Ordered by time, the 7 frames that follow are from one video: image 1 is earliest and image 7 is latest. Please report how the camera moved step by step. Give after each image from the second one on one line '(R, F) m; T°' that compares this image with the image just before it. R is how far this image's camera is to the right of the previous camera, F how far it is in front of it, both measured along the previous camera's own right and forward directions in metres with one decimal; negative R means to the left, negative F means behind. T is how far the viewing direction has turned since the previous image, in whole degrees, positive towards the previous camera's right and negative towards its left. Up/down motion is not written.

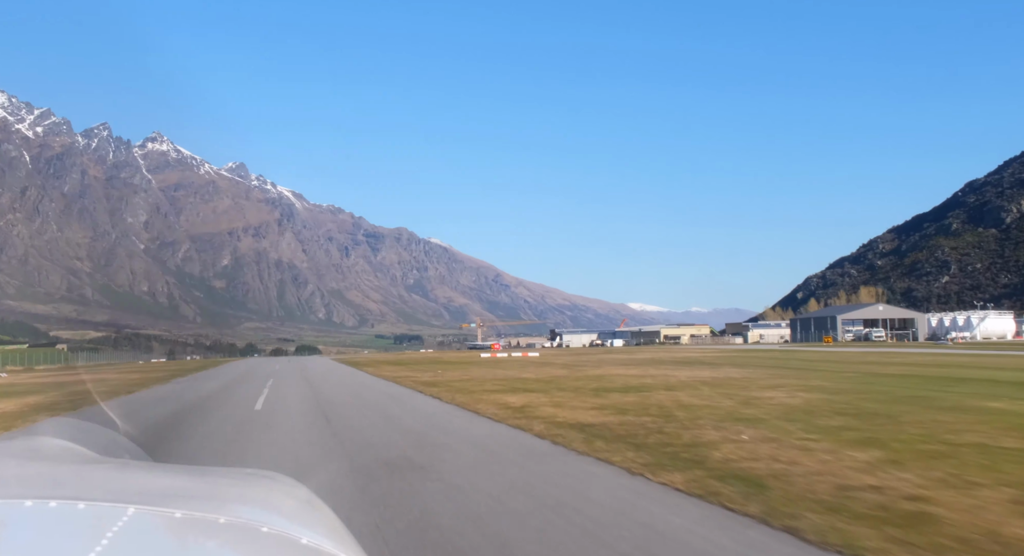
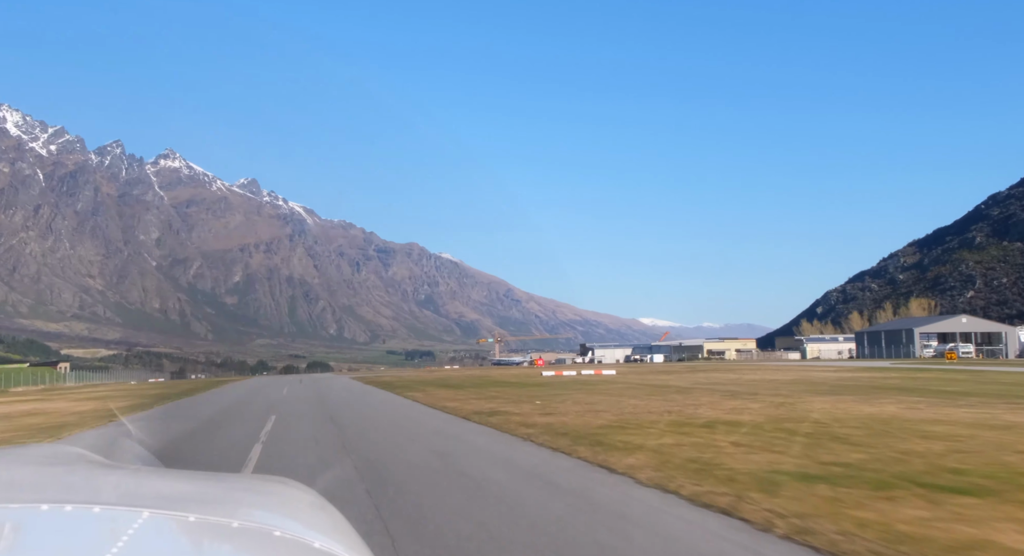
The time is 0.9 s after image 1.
(-0.5, +1.9) m; -1°
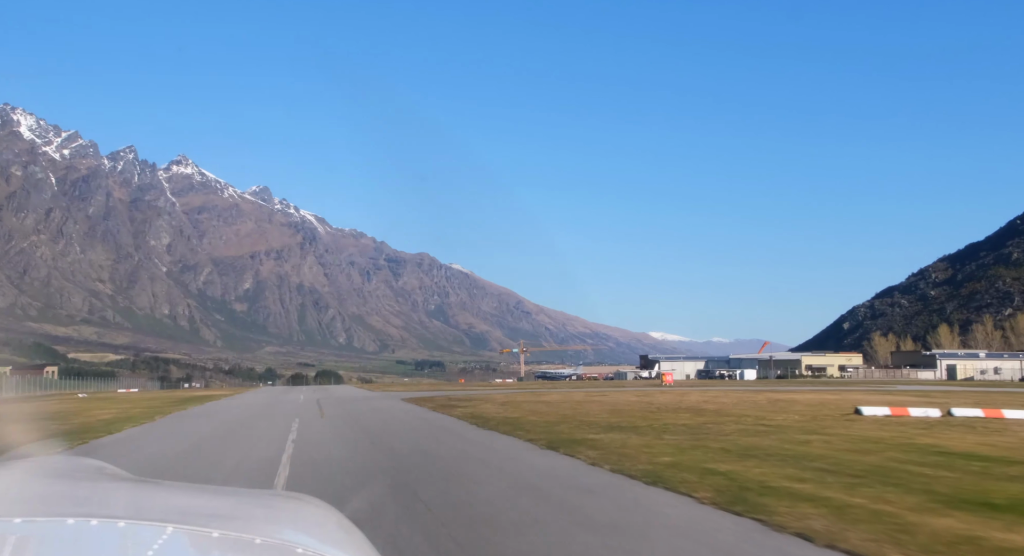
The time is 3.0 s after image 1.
(-1.0, +4.0) m; -1°
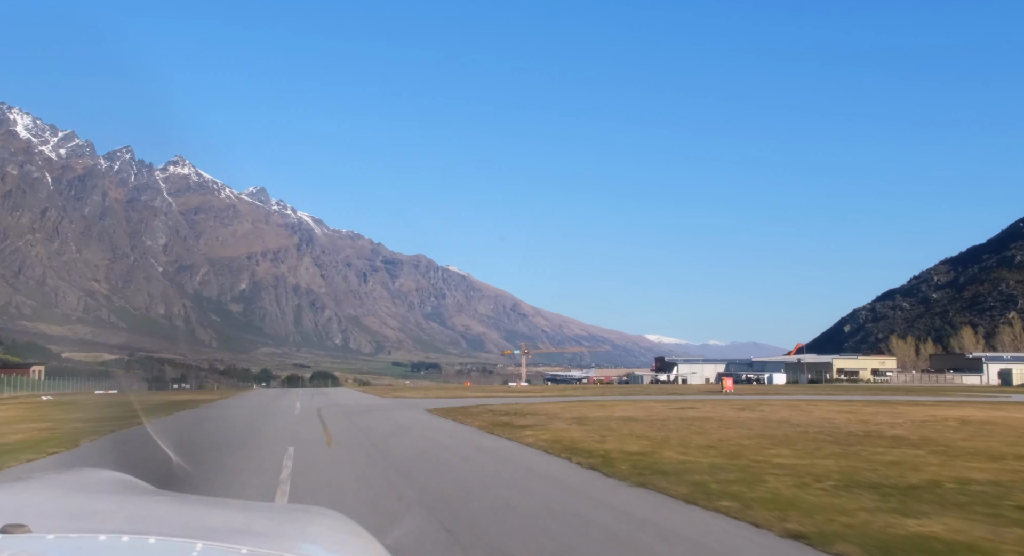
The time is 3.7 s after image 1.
(-0.3, +1.2) m; 0°
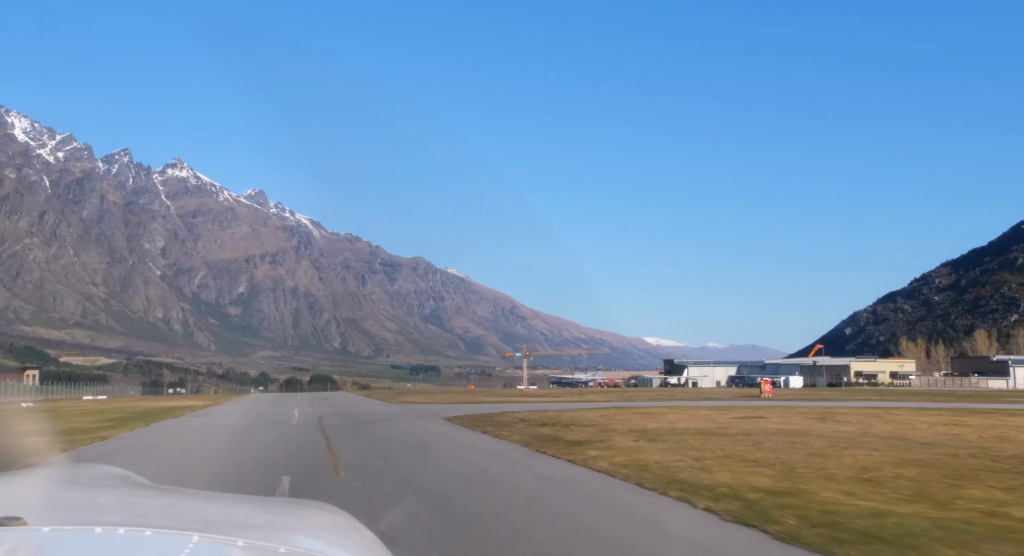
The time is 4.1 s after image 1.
(-0.1, +0.6) m; 0°
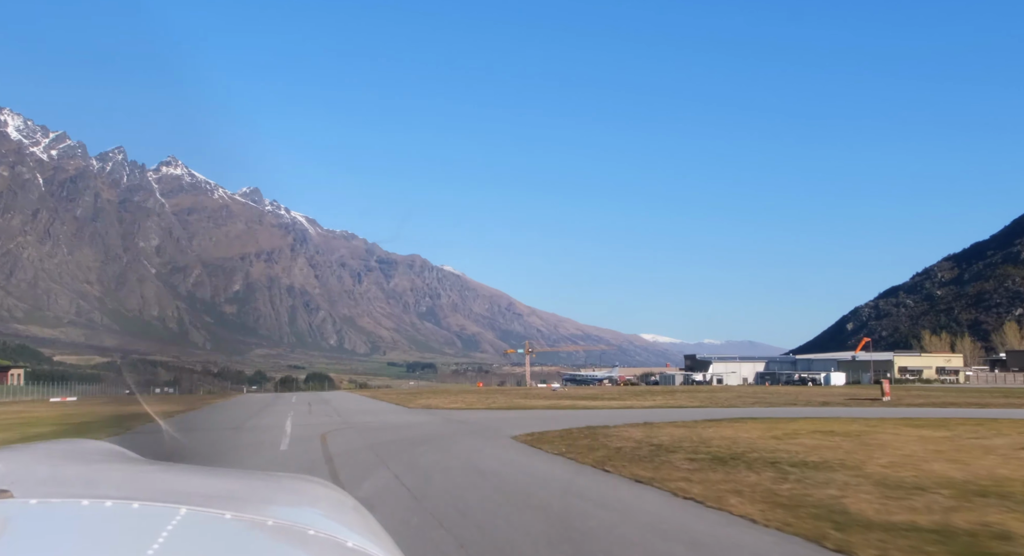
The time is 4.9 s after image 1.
(-0.3, +1.4) m; 0°
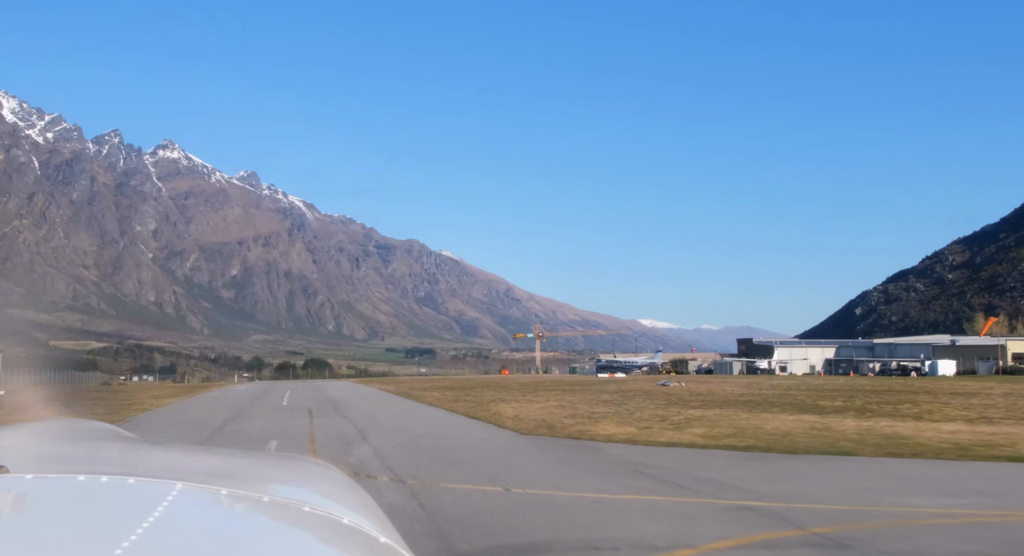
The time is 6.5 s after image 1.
(-0.6, +2.6) m; 0°
